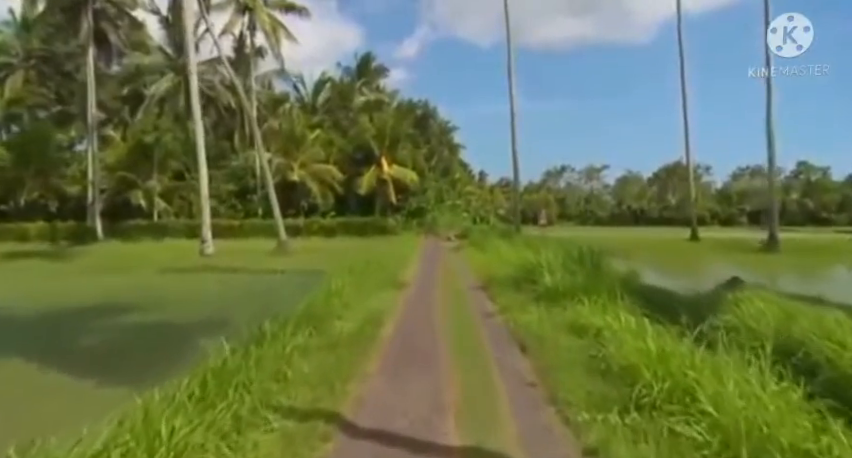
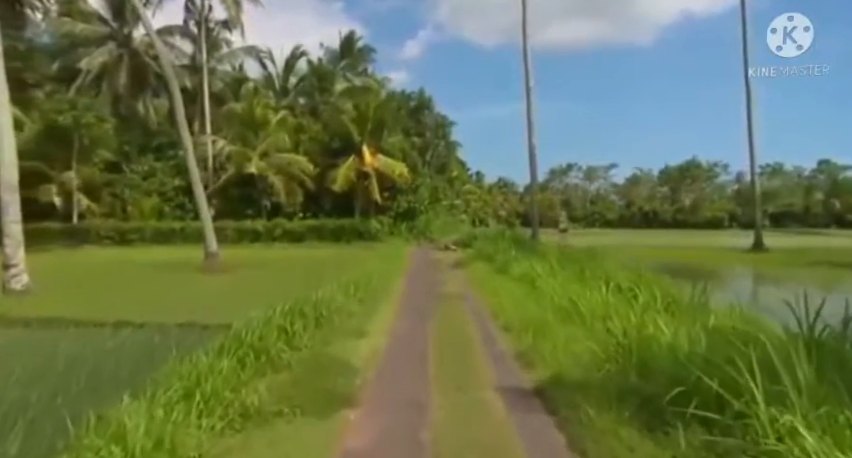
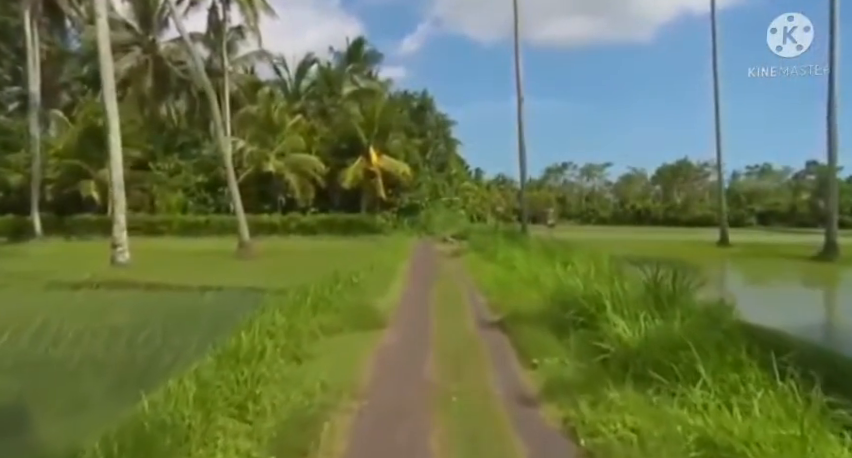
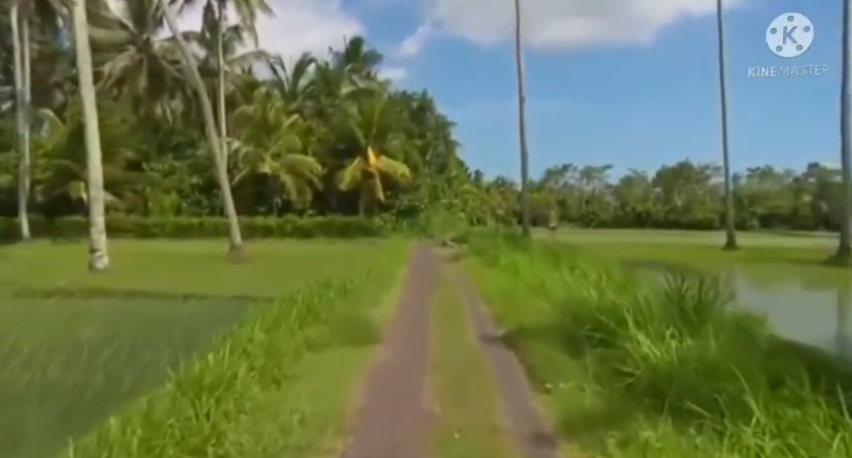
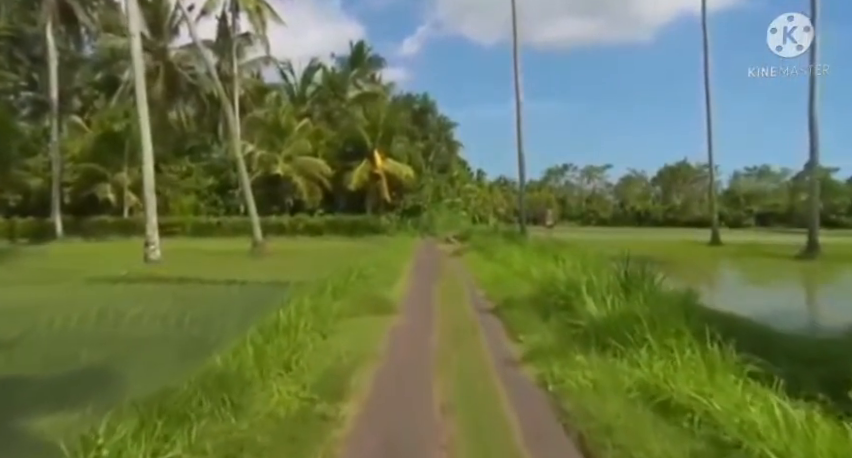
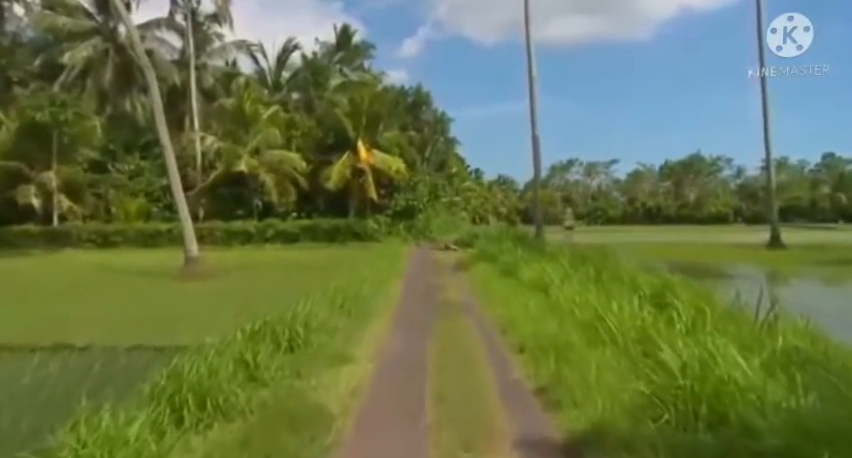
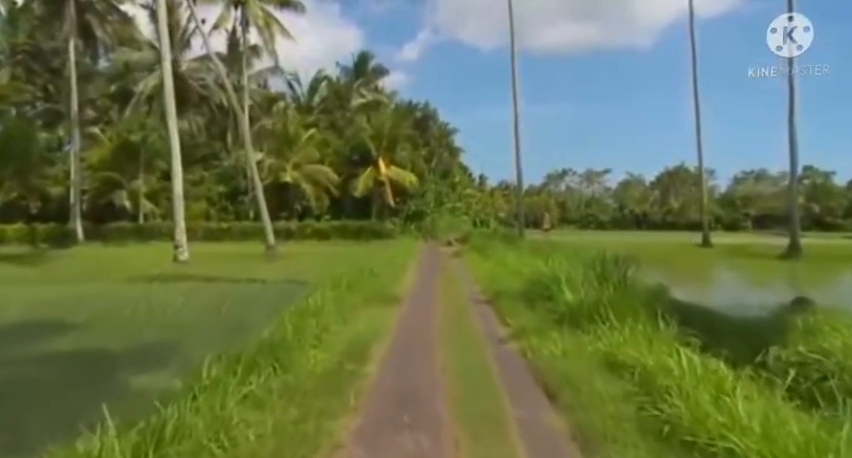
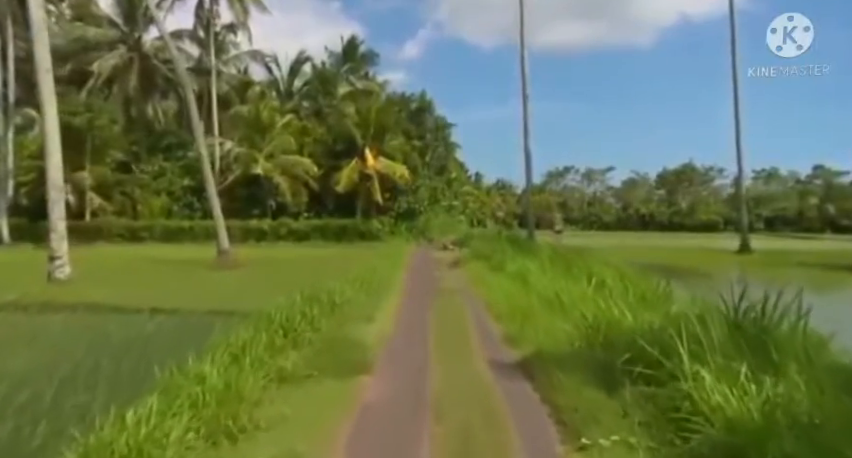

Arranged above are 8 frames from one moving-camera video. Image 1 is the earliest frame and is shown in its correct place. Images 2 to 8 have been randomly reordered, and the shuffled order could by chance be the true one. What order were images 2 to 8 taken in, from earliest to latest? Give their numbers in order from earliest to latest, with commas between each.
7, 5, 3, 4, 8, 2, 6
